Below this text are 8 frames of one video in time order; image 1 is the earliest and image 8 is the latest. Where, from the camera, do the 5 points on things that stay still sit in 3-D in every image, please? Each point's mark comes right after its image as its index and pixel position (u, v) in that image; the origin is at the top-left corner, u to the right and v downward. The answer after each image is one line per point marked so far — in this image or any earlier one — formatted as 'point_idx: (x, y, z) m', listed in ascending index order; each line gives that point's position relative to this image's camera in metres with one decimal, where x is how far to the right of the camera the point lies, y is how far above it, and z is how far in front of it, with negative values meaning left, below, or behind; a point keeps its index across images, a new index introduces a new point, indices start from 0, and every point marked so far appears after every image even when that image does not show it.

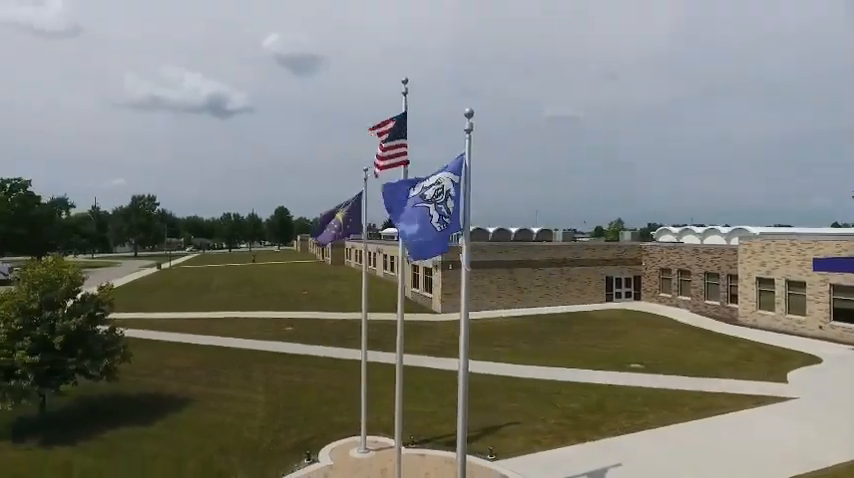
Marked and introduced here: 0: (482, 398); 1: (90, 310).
0: (+1.7, -5.0, +16.6) m
1: (-9.8, -2.1, +15.3) m
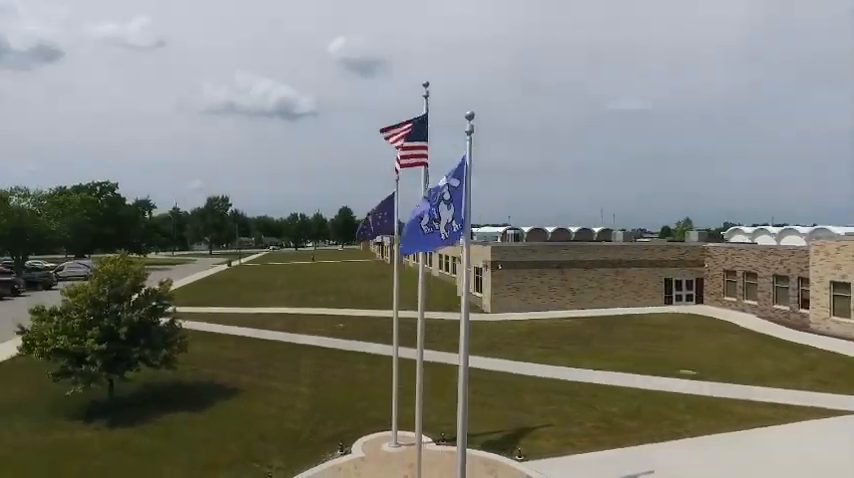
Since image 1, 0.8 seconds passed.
0: (+2.8, -5.0, +16.5) m
1: (-8.7, -2.0, +16.6) m
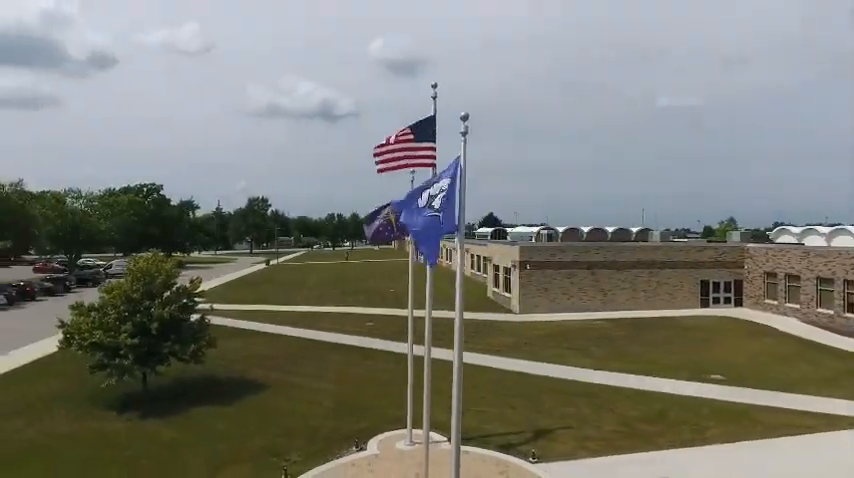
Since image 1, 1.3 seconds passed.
0: (+3.4, -5.0, +16.3) m
1: (-8.0, -2.0, +17.3) m
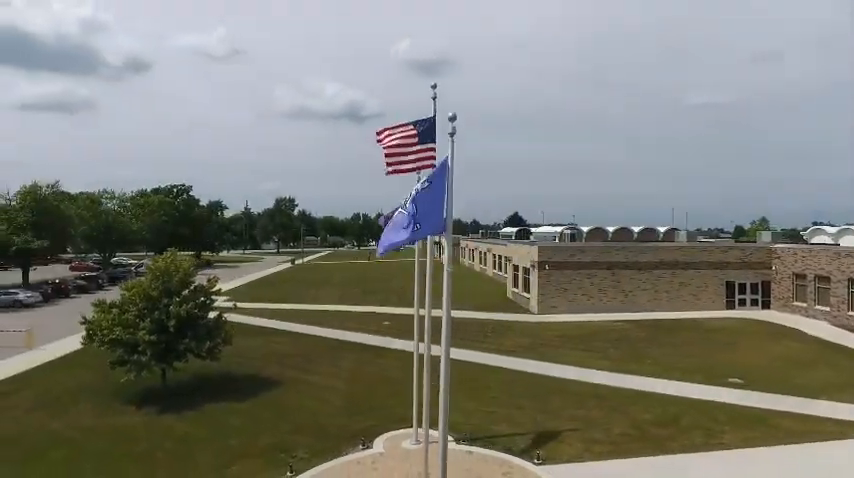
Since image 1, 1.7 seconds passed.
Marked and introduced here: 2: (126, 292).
0: (+3.7, -5.0, +16.2) m
1: (-7.7, -2.0, +17.7) m
2: (-9.8, -1.7, +17.1) m
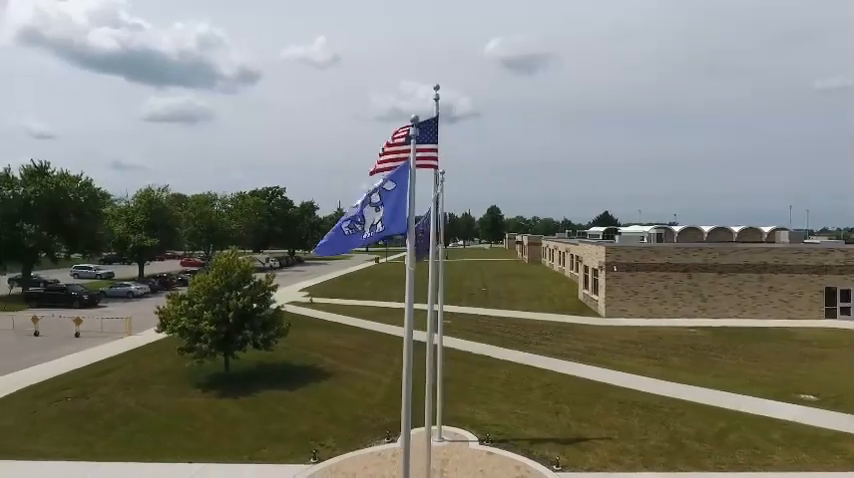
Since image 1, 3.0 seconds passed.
0: (+4.8, -5.0, +15.6) m
1: (-6.2, -2.0, +19.1) m
2: (-8.4, -1.7, +18.9) m
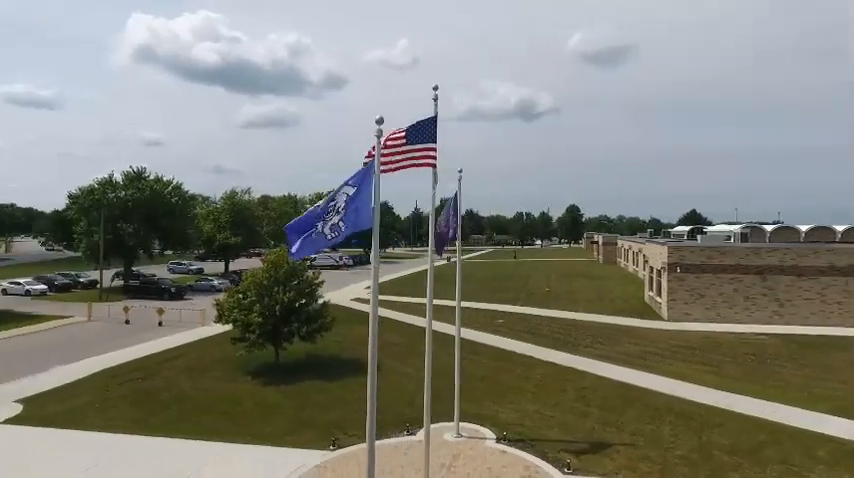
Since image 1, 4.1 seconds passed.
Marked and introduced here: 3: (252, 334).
0: (+5.5, -4.9, +15.0) m
1: (-4.8, -1.9, +20.2) m
2: (-7.0, -1.6, +20.3) m
3: (-6.4, -3.6, +19.6) m
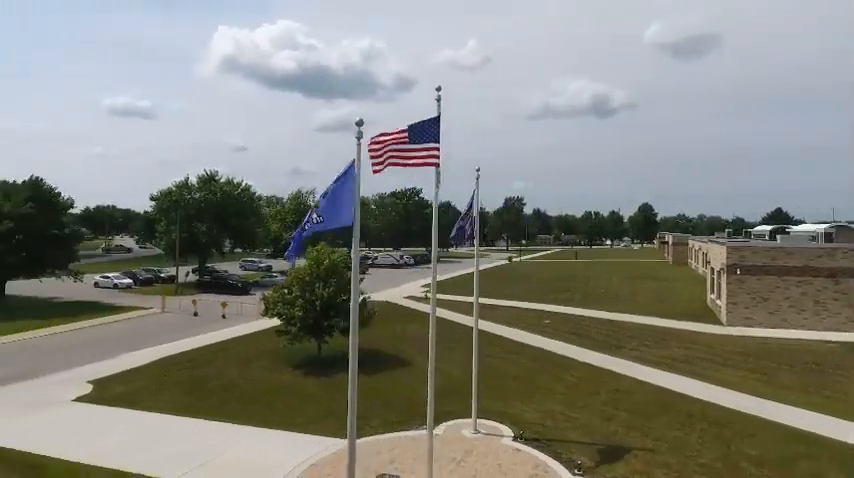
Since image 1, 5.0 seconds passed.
0: (+6.1, -4.9, +14.5) m
1: (-3.4, -1.8, +21.0) m
2: (-5.5, -1.5, +21.4) m
3: (-5.1, -3.5, +20.7) m
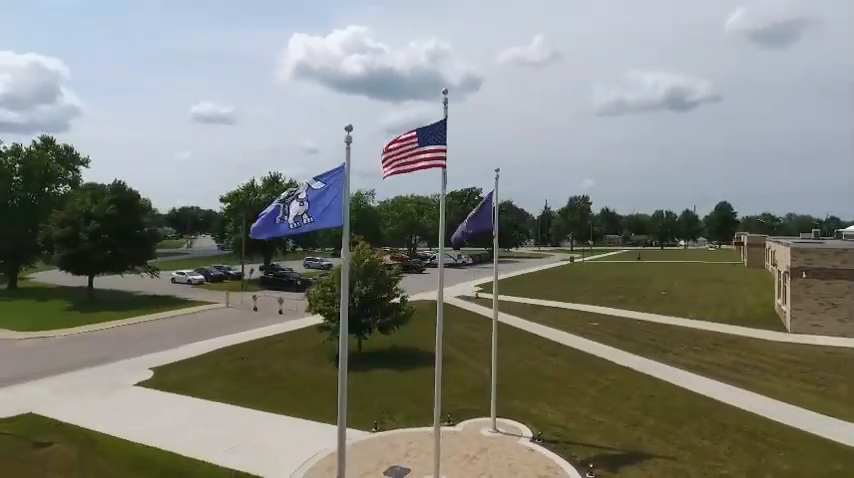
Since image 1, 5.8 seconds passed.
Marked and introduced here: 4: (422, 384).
0: (+6.6, -4.9, +14.0) m
1: (-1.9, -1.8, +21.6) m
2: (-4.0, -1.5, +22.2) m
3: (-3.7, -3.5, +21.5) m
4: (-0.1, -5.1, +18.5) m
